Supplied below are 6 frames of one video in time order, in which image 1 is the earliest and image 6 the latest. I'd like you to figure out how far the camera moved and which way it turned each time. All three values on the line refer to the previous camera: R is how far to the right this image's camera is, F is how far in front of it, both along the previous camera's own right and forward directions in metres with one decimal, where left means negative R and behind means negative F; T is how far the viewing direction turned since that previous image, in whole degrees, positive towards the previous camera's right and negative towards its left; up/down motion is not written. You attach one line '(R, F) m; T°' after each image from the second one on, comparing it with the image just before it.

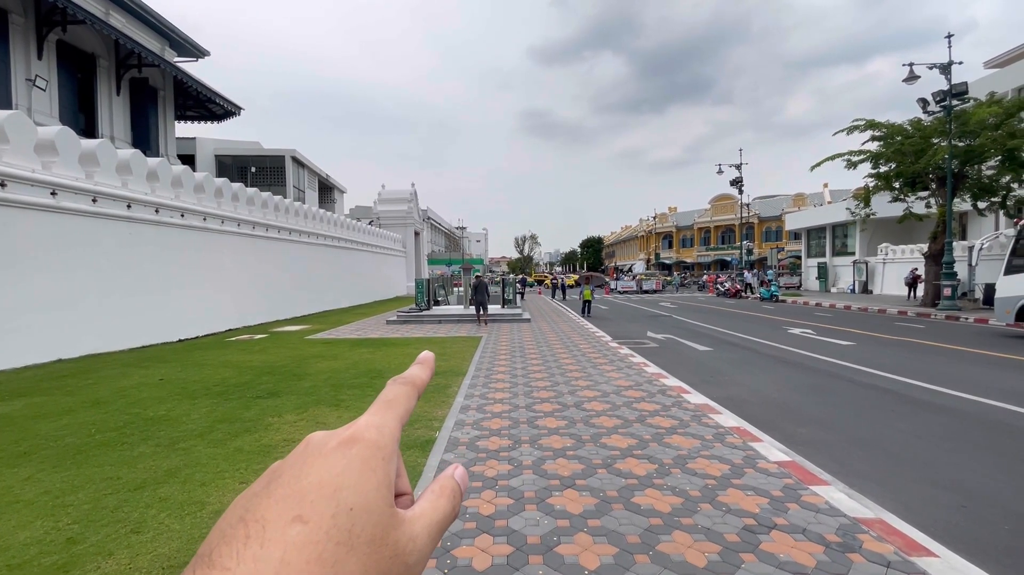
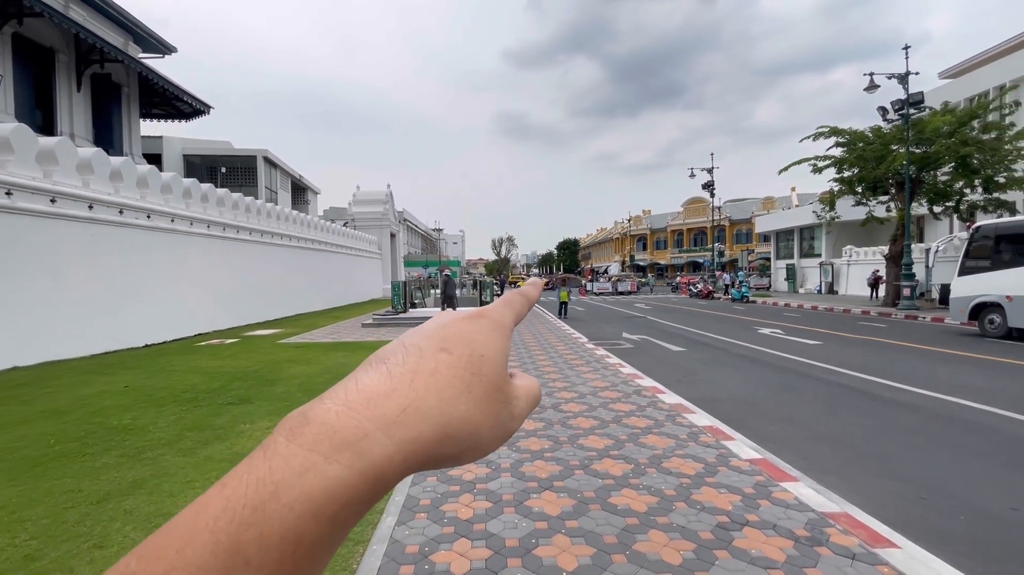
(-0.1, -0.1) m; +3°
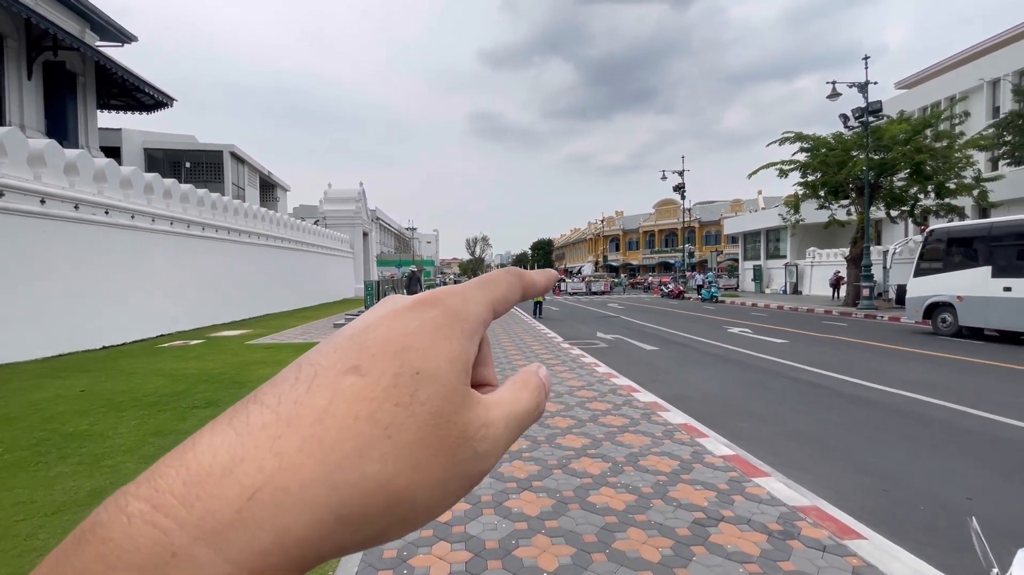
(-0.2, +0.1) m; +3°
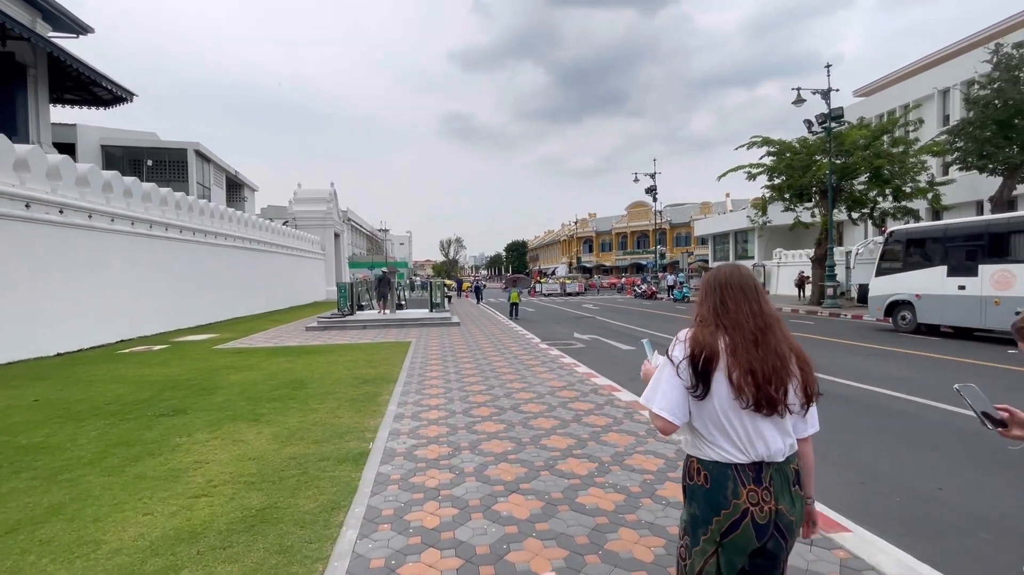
(-0.4, +0.3) m; +3°
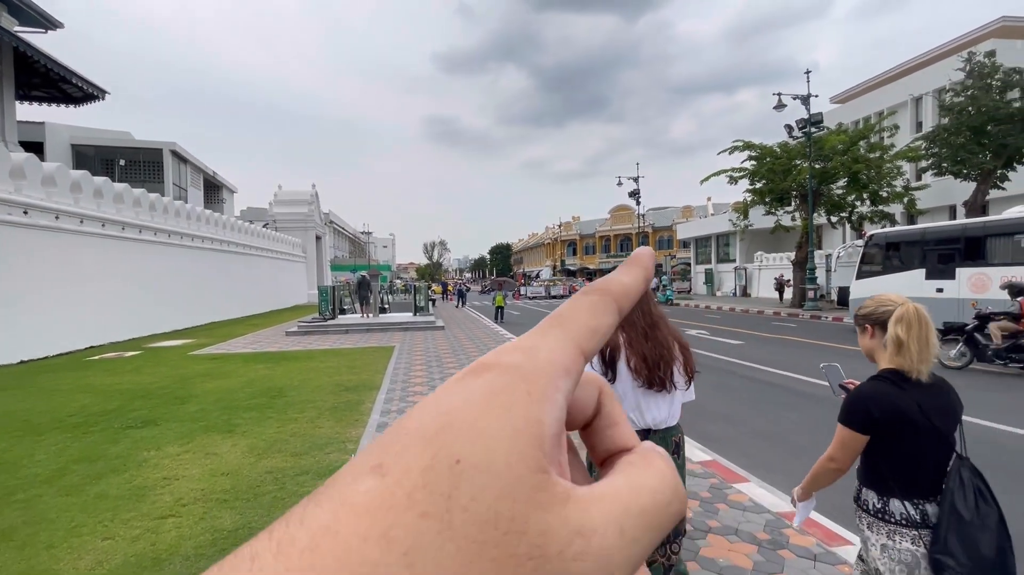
(-0.2, +0.5) m; +2°
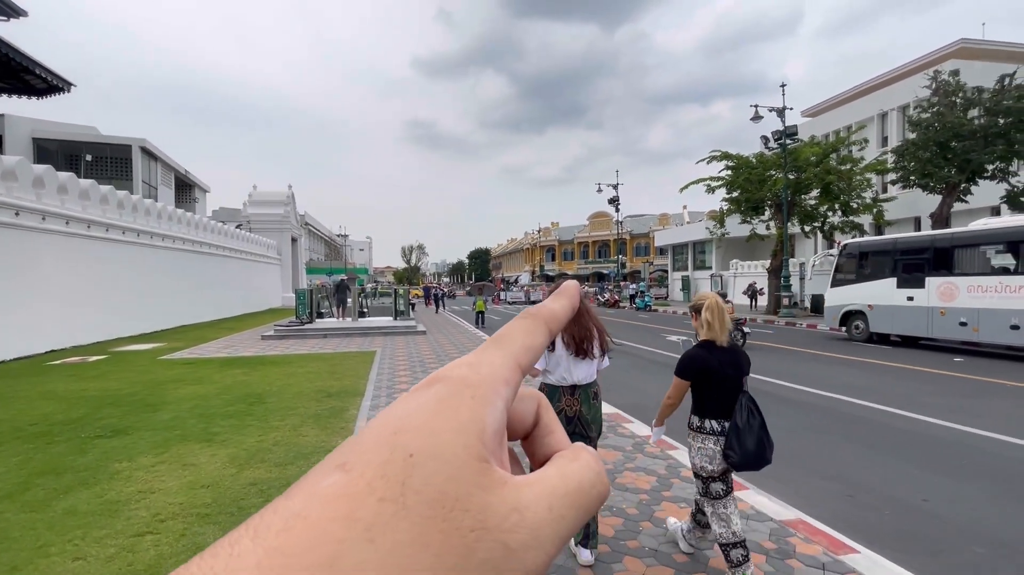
(-0.6, +0.6) m; +3°
